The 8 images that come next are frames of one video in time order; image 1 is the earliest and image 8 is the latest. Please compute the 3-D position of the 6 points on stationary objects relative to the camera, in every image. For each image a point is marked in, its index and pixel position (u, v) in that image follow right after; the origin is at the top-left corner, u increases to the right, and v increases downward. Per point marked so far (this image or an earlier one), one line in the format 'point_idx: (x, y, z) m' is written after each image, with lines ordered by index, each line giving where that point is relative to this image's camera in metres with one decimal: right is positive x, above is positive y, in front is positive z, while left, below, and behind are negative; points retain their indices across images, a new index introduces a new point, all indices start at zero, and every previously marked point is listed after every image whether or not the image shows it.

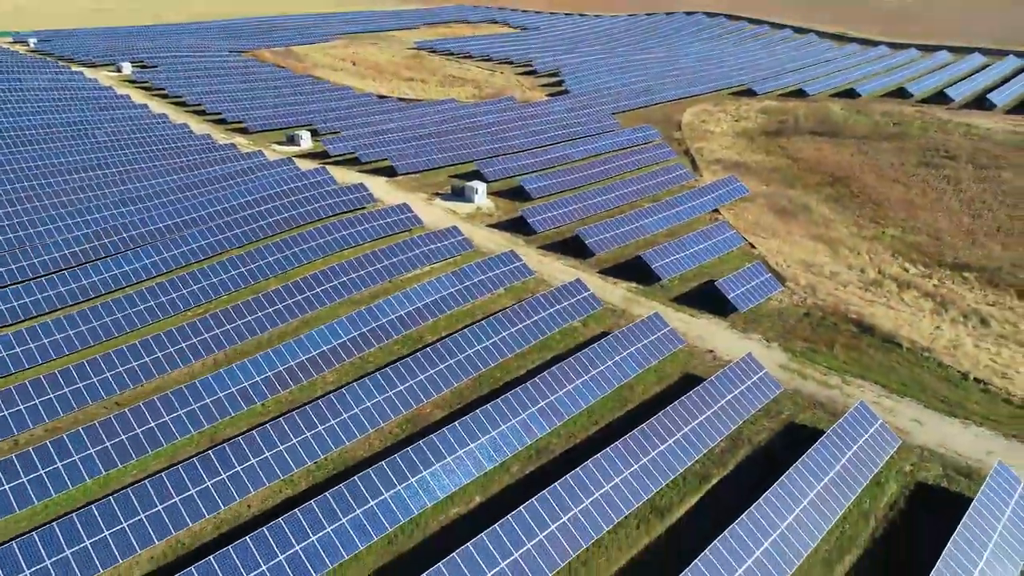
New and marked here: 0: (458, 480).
0: (-1.0, -3.9, +14.6) m
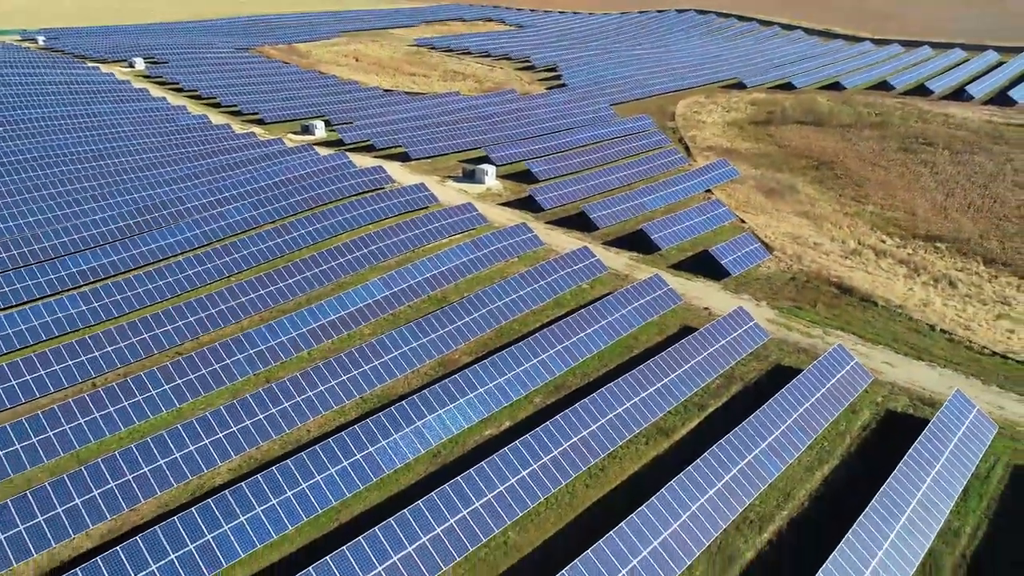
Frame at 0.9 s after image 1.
0: (-0.4, -2.8, +16.7) m
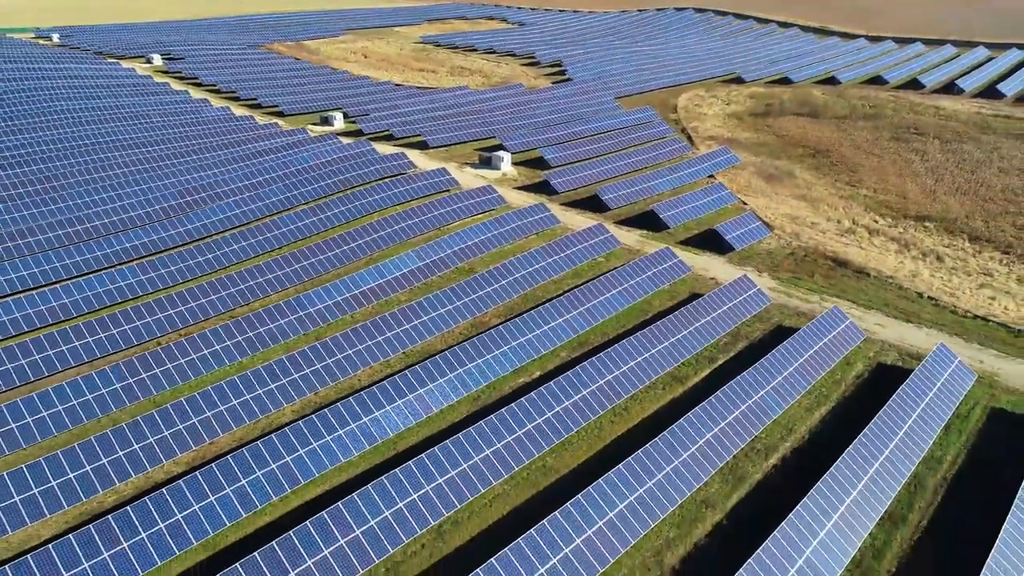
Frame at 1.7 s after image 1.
0: (+0.3, -1.8, +18.6) m
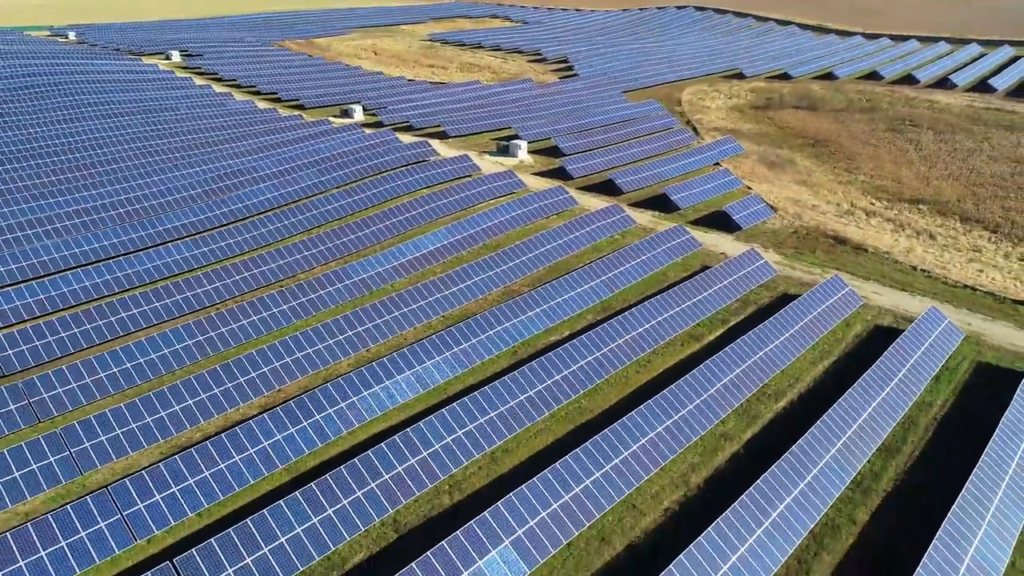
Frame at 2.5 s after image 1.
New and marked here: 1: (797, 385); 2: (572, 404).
0: (+1.3, -0.9, +20.4) m
1: (+7.4, -2.5, +17.9) m
2: (+1.5, -2.8, +16.6) m
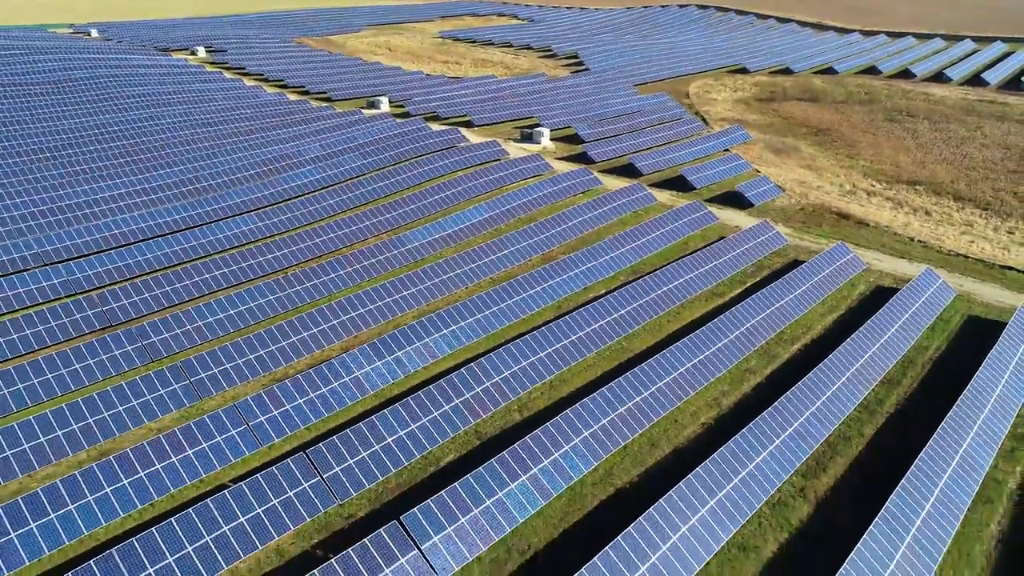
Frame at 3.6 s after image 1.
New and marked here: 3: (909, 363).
0: (+2.6, +0.3, +22.7) m
1: (+8.8, -1.3, +20.3) m
2: (+2.9, -1.6, +19.0) m
3: (+11.0, -2.1, +19.1) m
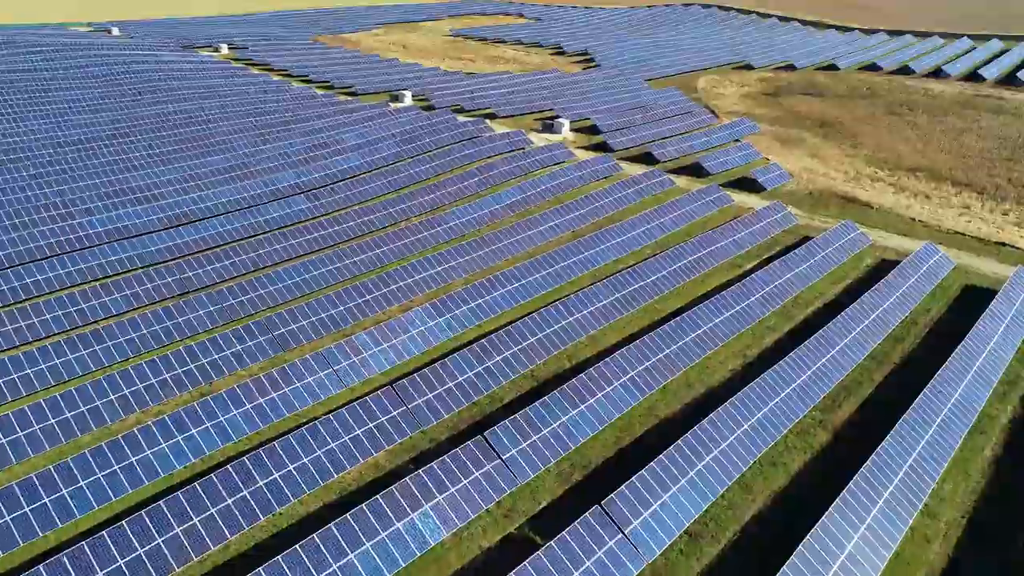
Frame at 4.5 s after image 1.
0: (+3.9, +1.3, +24.8) m
1: (+10.1, -0.3, +22.3) m
2: (+4.2, -0.6, +21.1) m
3: (+12.3, -1.1, +21.1) m
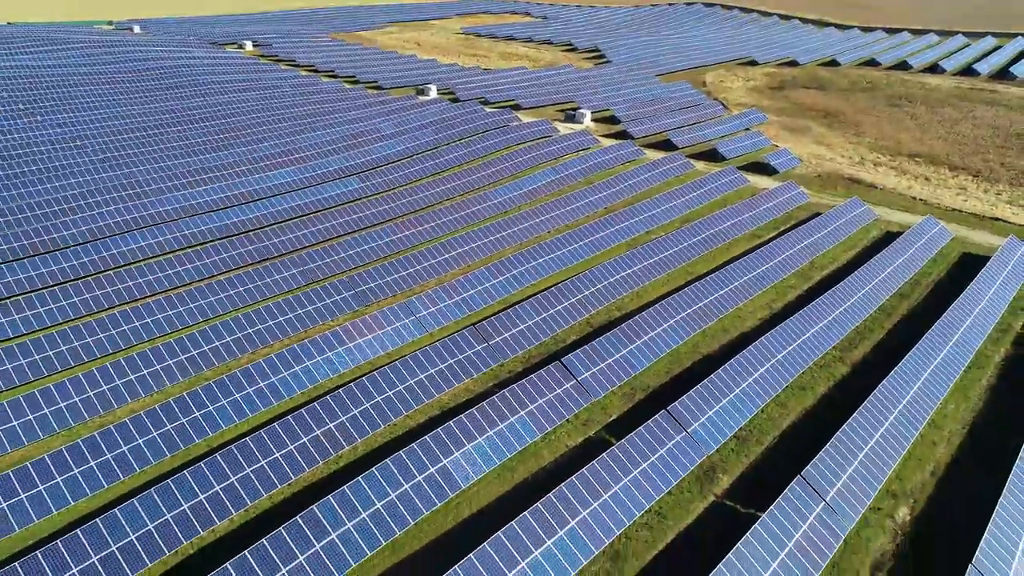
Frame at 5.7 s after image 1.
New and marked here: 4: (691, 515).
0: (+5.5, +2.5, +27.3) m
1: (+11.7, +0.9, +24.9) m
2: (+5.8, +0.6, +23.6) m
3: (+14.0, +0.2, +23.7) m
4: (+3.5, -4.4, +13.4) m
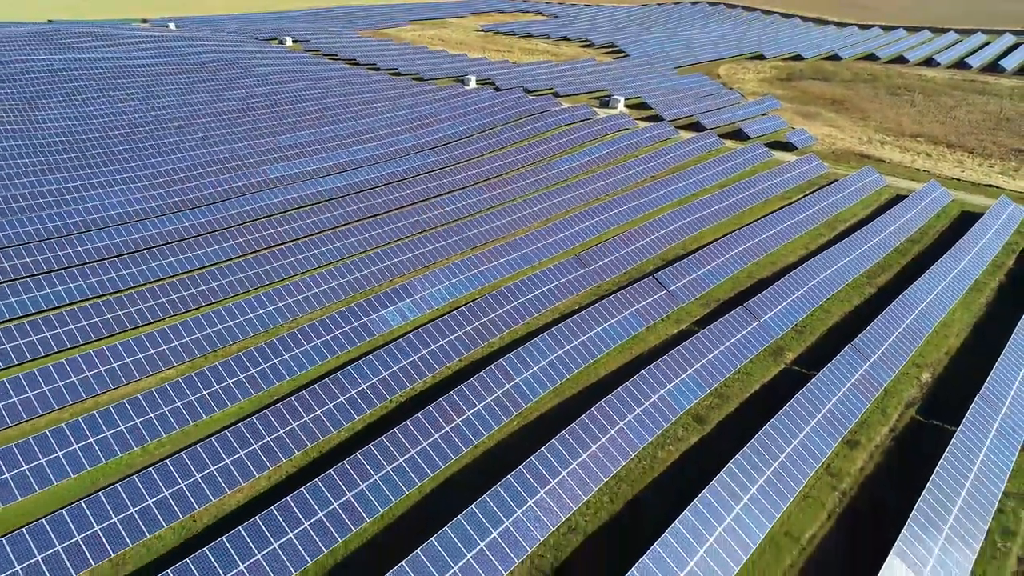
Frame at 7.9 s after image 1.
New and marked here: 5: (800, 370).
0: (+8.4, +4.6, +31.7) m
1: (+14.7, +3.0, +29.4) m
2: (+8.8, +2.7, +28.0) m
3: (+17.0, +2.3, +28.2) m
4: (+6.7, -2.3, +17.7) m
5: (+7.5, -2.2, +18.0) m
